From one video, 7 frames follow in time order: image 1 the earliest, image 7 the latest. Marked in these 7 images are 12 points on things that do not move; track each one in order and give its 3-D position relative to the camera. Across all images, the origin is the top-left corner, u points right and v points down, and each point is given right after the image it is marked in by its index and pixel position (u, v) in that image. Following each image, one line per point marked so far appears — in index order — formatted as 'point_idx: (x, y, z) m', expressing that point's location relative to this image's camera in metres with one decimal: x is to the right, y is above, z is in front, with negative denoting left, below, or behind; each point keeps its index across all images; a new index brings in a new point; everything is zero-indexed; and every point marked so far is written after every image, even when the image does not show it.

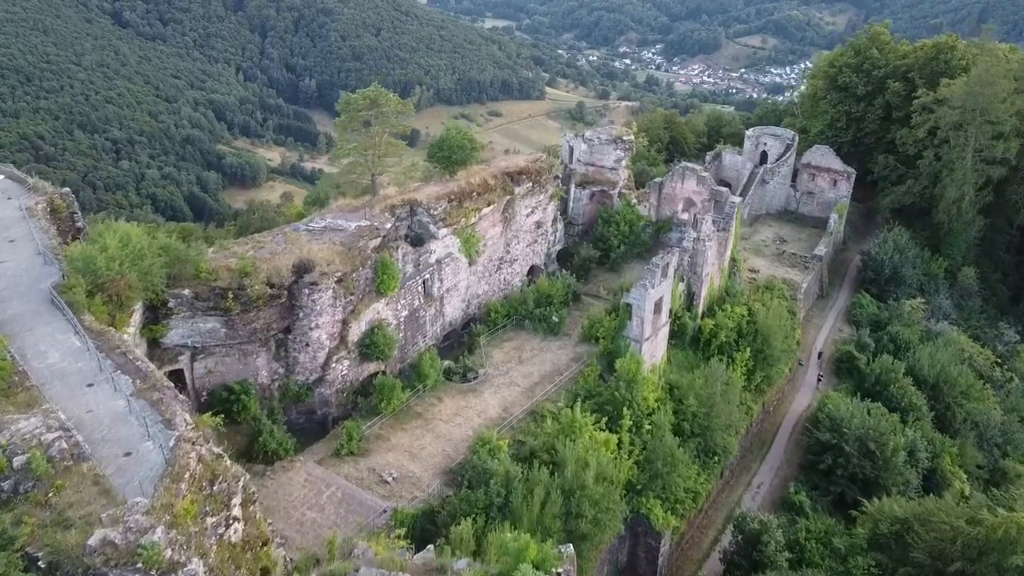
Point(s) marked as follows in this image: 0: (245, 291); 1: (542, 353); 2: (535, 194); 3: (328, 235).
0: (-4.6, -0.1, +13.5) m
1: (+0.6, -1.4, +16.6) m
2: (+0.6, +2.3, +19.2) m
3: (-3.5, +1.0, +15.2) m
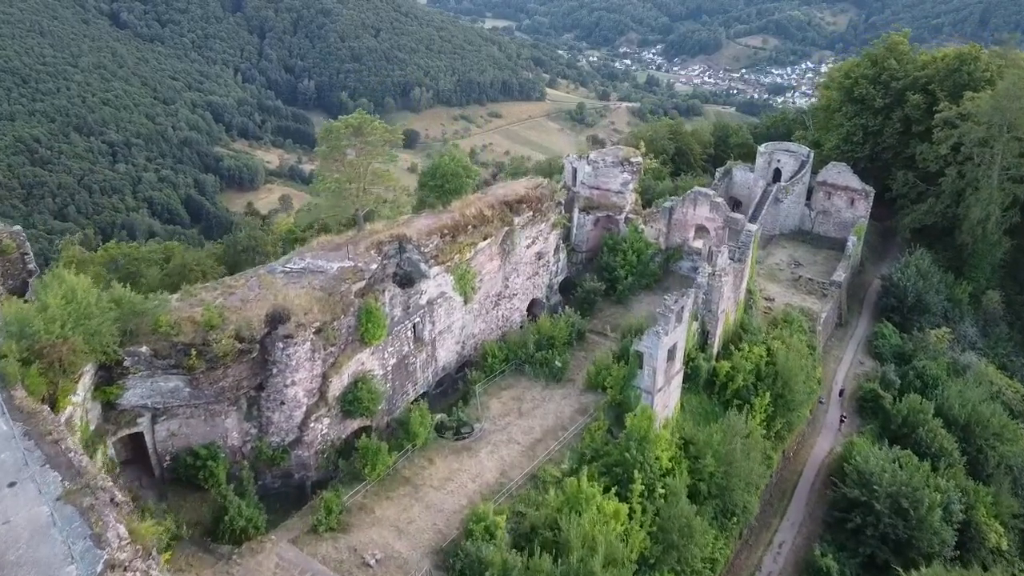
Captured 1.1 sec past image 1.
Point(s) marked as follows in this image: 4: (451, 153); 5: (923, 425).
0: (-4.6, -0.9, +12.0) m
1: (+0.6, -2.3, +15.2) m
2: (+0.5, +1.4, +17.8) m
3: (-3.5, +0.2, +13.7) m
4: (-1.4, +2.9, +17.5) m
5: (+9.7, -3.2, +18.7) m
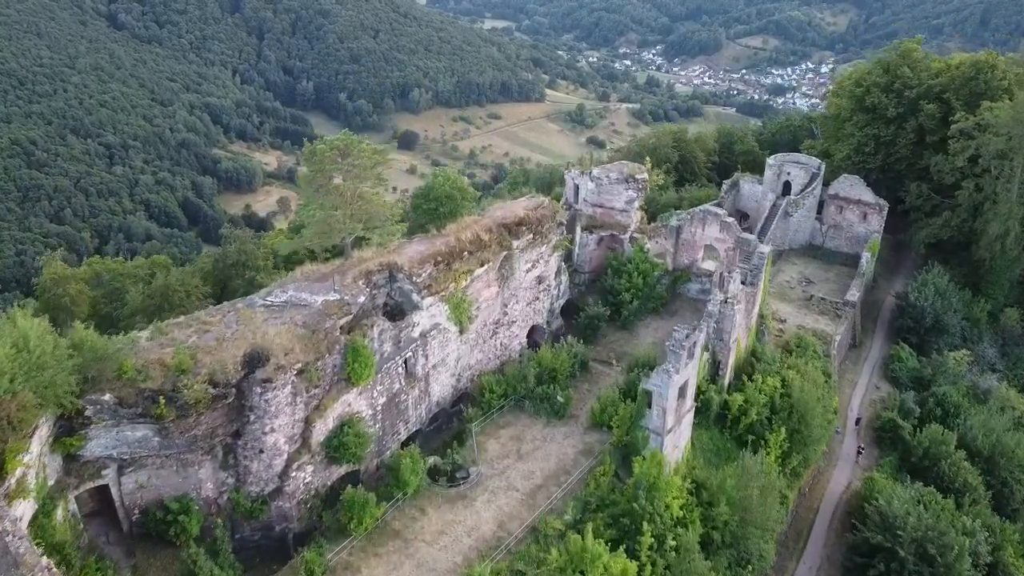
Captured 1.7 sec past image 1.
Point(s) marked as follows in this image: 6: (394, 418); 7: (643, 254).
0: (-4.6, -1.5, +11.0) m
1: (+0.6, -2.8, +14.2) m
2: (+0.5, +0.9, +16.7) m
3: (-3.6, -0.4, +12.7) m
4: (-1.4, +2.4, +16.4) m
5: (+9.7, -3.8, +17.7) m
6: (-2.1, -2.3, +13.9) m
7: (+3.1, +0.8, +18.8) m
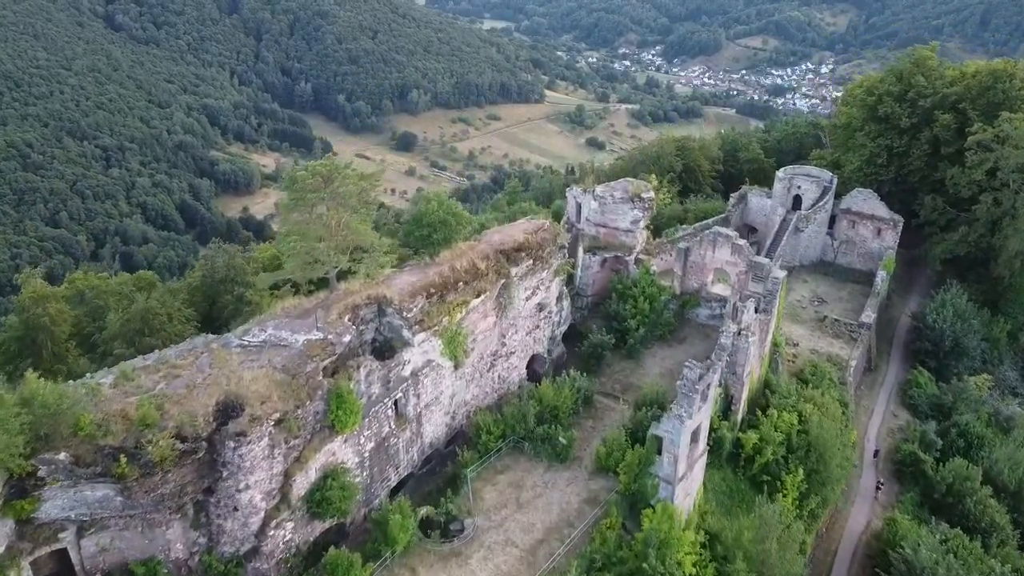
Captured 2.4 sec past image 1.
0: (-4.6, -2.0, +9.9) m
1: (+0.6, -3.4, +13.1) m
2: (+0.5, +0.3, +15.7) m
3: (-3.6, -1.0, +11.6) m
4: (-1.4, +1.8, +15.4) m
5: (+9.7, -4.4, +16.7) m
6: (-2.1, -2.9, +12.8) m
7: (+3.1, +0.2, +17.8) m
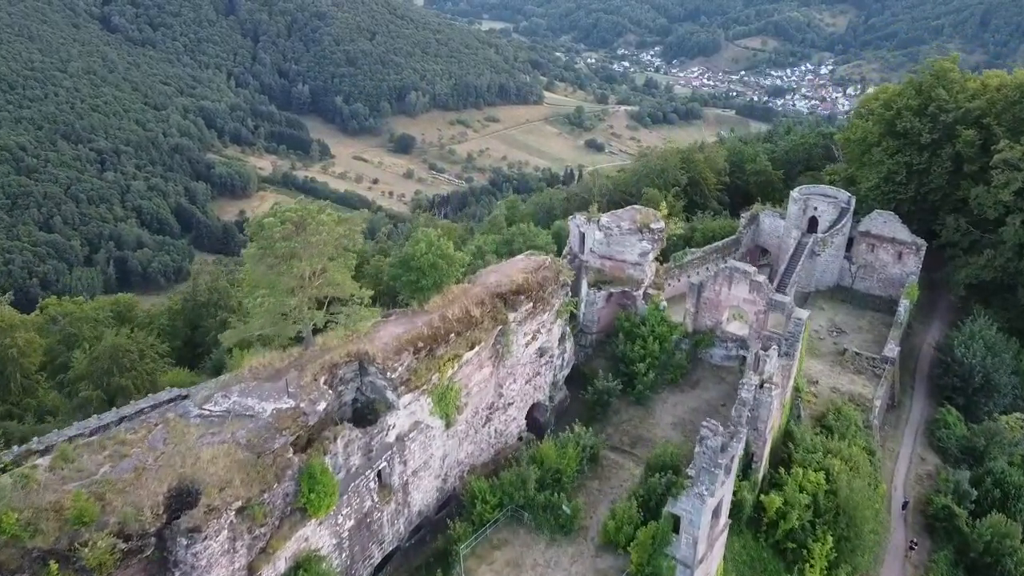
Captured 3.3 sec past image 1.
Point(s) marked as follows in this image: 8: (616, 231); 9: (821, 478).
0: (-4.7, -2.9, +8.5) m
1: (+0.5, -4.2, +11.7) m
2: (+0.4, -0.5, +14.3) m
3: (-3.6, -1.8, +10.2) m
4: (-1.5, +1.0, +14.0) m
5: (+9.7, -5.2, +15.2) m
6: (-2.1, -3.7, +11.4) m
7: (+3.1, -0.6, +16.4) m
8: (+2.2, +1.2, +16.6) m
9: (+5.4, -3.3, +13.9) m
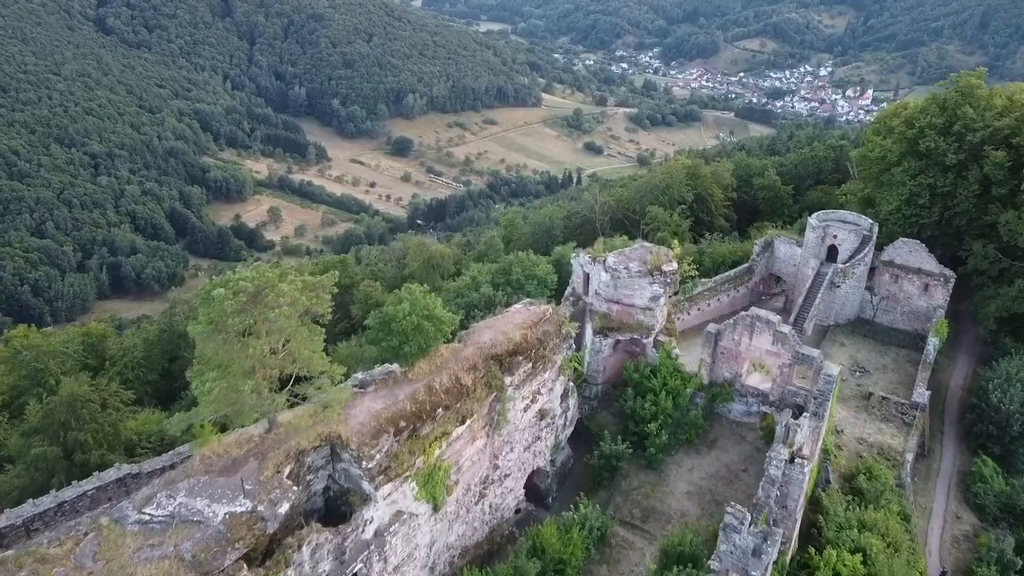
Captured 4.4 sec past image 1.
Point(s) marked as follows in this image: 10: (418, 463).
0: (-4.7, -3.8, +6.9) m
1: (+0.5, -5.1, +10.1) m
2: (+0.4, -1.4, +12.7) m
3: (-3.7, -2.7, +8.6) m
4: (-1.5, +0.1, +12.4) m
5: (+9.6, -6.1, +13.7) m
6: (-2.2, -4.6, +9.8) m
7: (+3.0, -1.5, +14.8) m
8: (+2.1, +0.3, +15.0) m
9: (+5.4, -4.2, +12.3) m
10: (-1.2, -2.3, +10.5) m
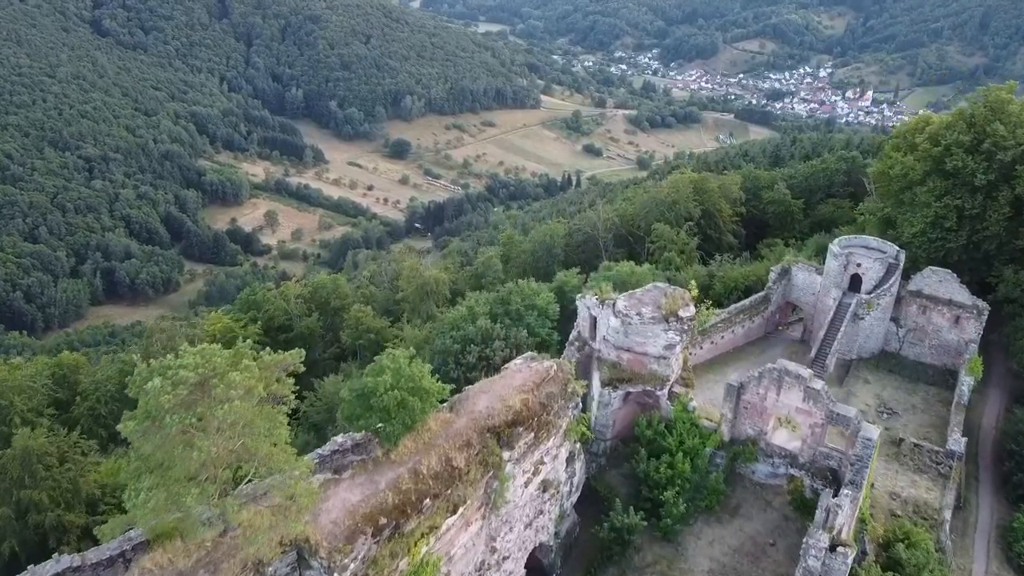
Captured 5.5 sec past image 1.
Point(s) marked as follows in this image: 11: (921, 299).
0: (-4.7, -4.6, +5.3) m
1: (+0.5, -5.9, +8.5) m
2: (+0.4, -2.2, +11.1) m
3: (-3.7, -3.5, +7.1) m
4: (-1.5, -0.7, +10.8) m
5: (+9.6, -6.9, +12.1) m
6: (-2.2, -5.4, +8.2) m
7: (+3.0, -2.3, +13.3) m
8: (+2.1, -0.5, +13.5) m
9: (+5.4, -5.0, +10.8) m
10: (-1.3, -3.1, +8.9) m
11: (+10.2, -0.3, +19.5) m
